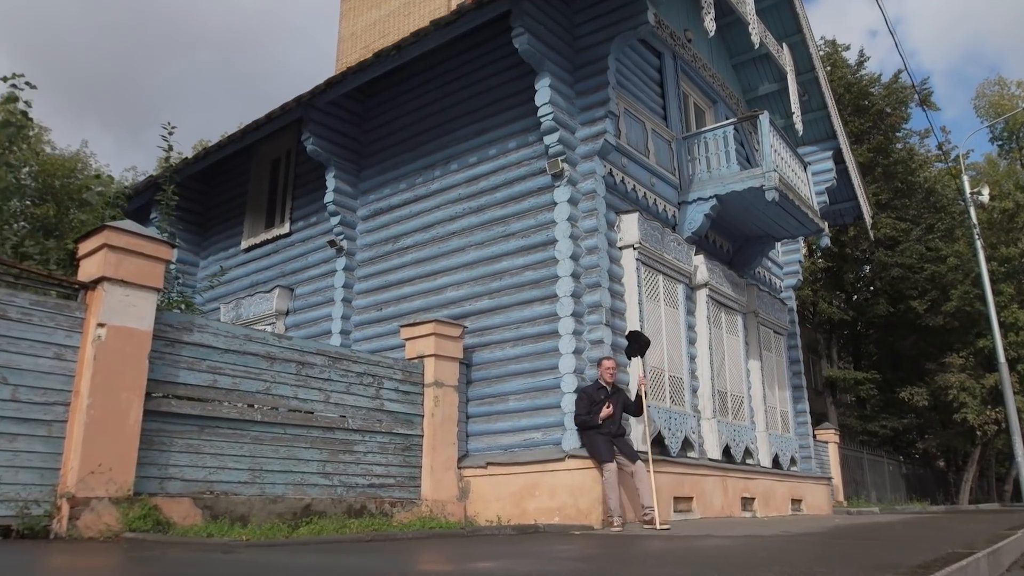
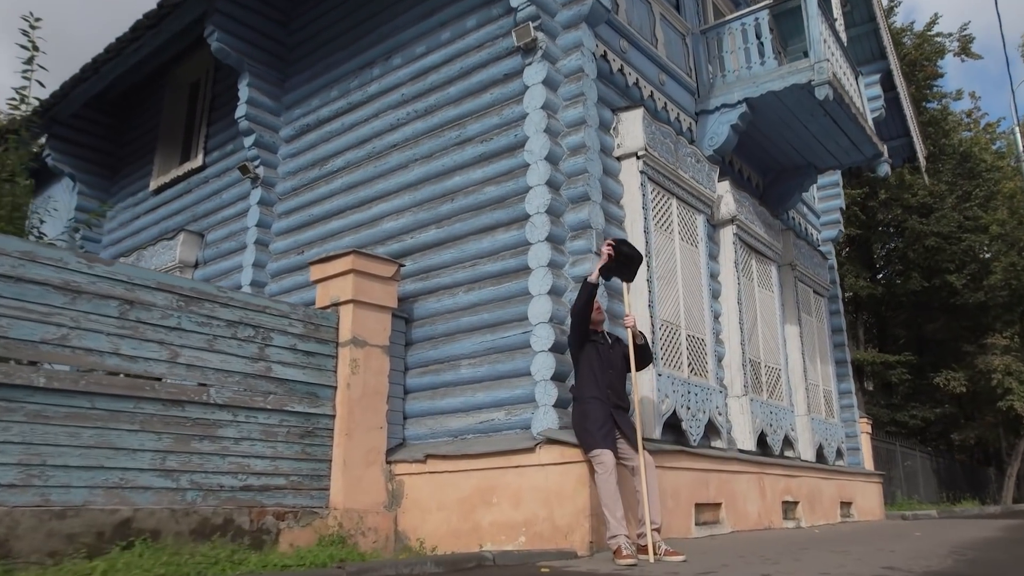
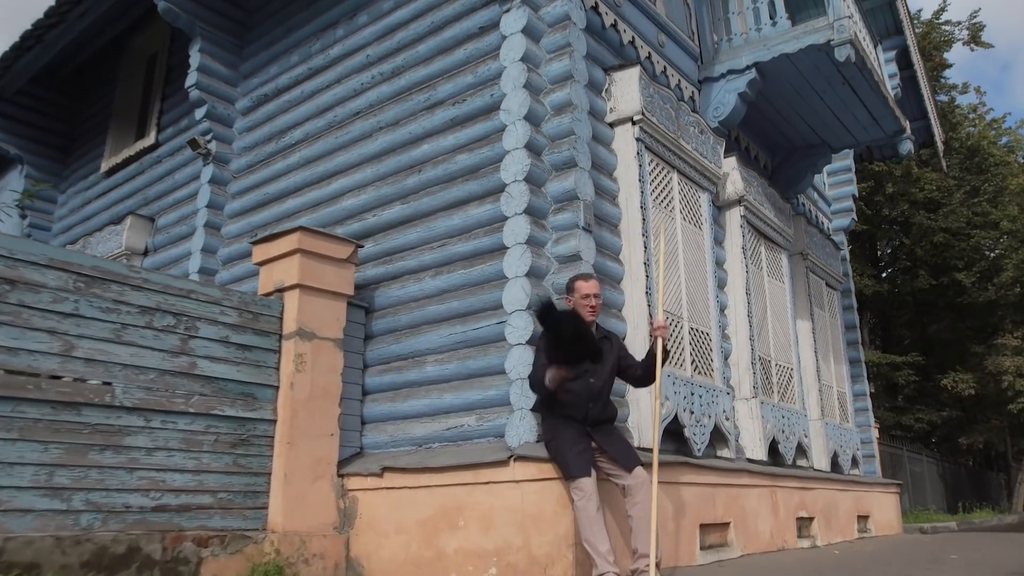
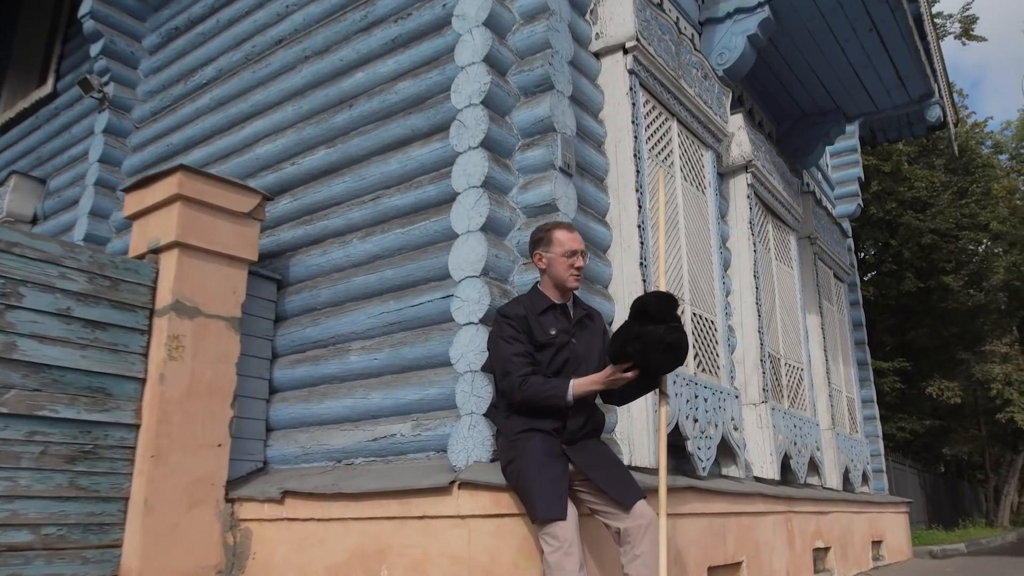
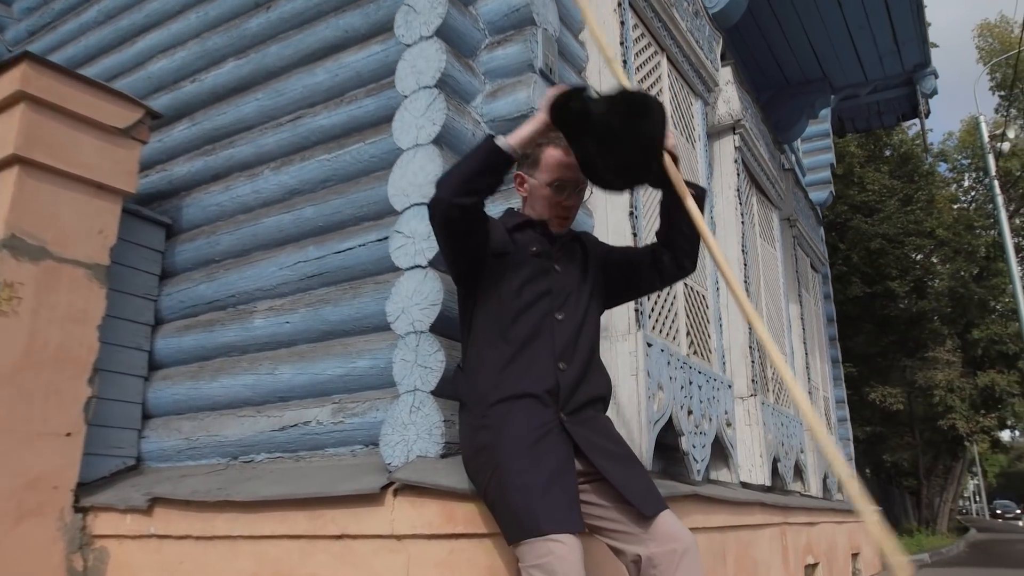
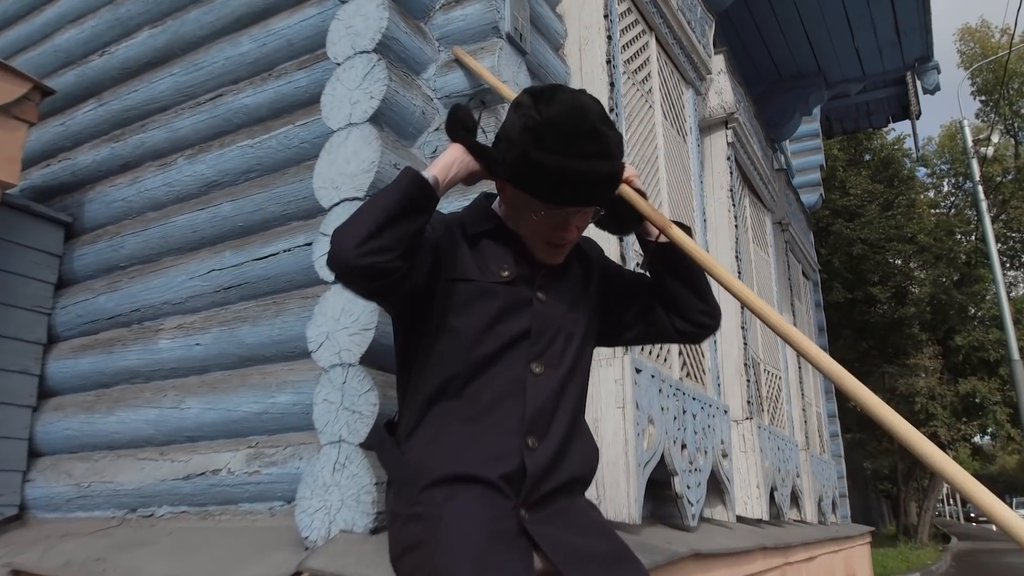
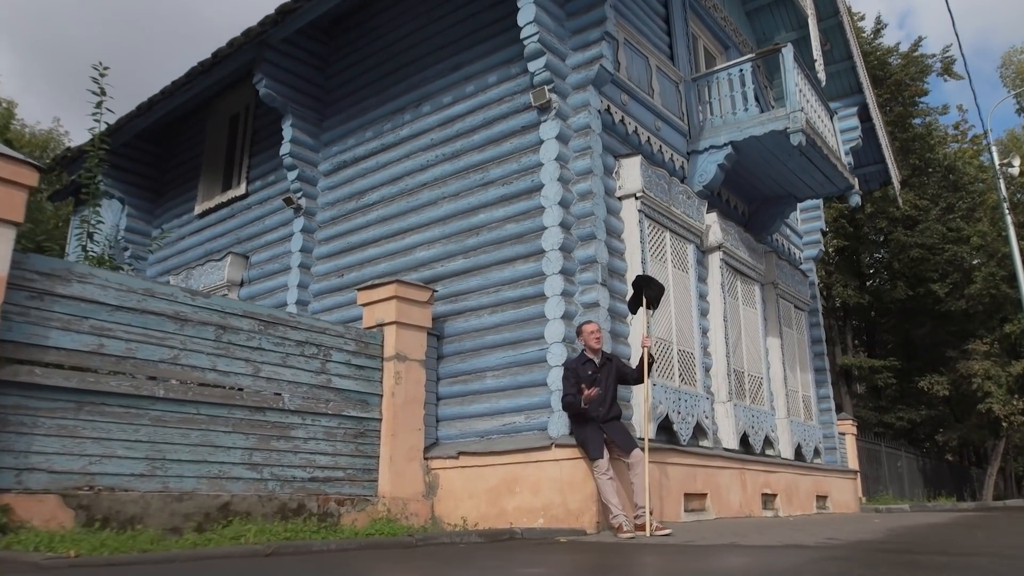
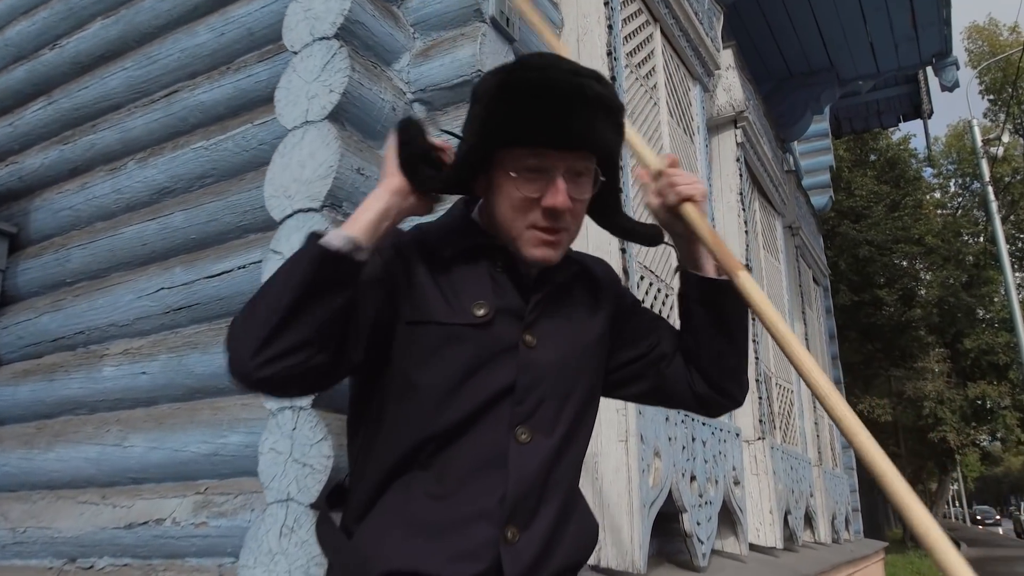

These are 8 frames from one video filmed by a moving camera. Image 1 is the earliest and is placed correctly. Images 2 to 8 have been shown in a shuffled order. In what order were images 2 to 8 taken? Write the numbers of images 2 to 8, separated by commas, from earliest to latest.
7, 2, 3, 4, 5, 6, 8
